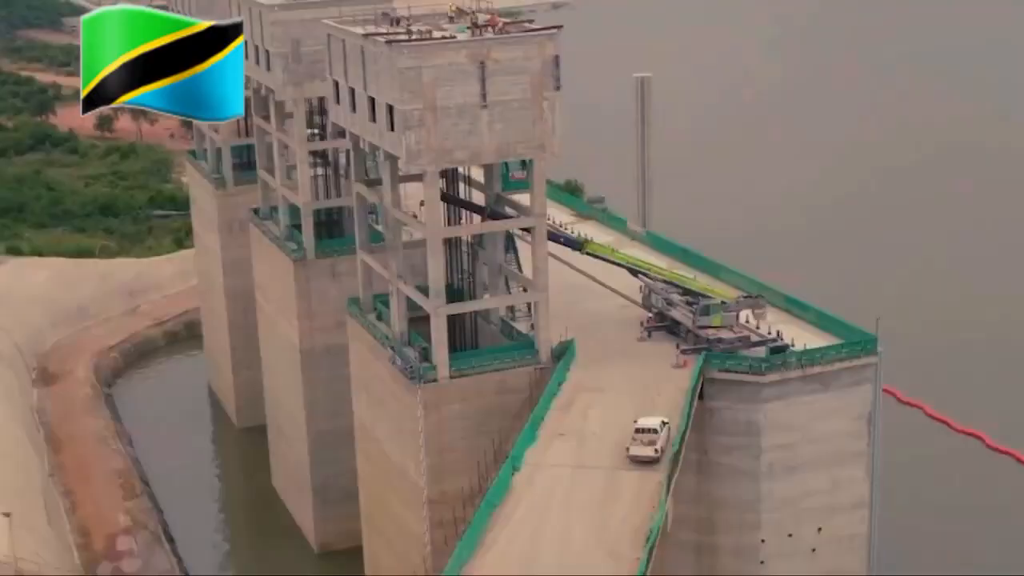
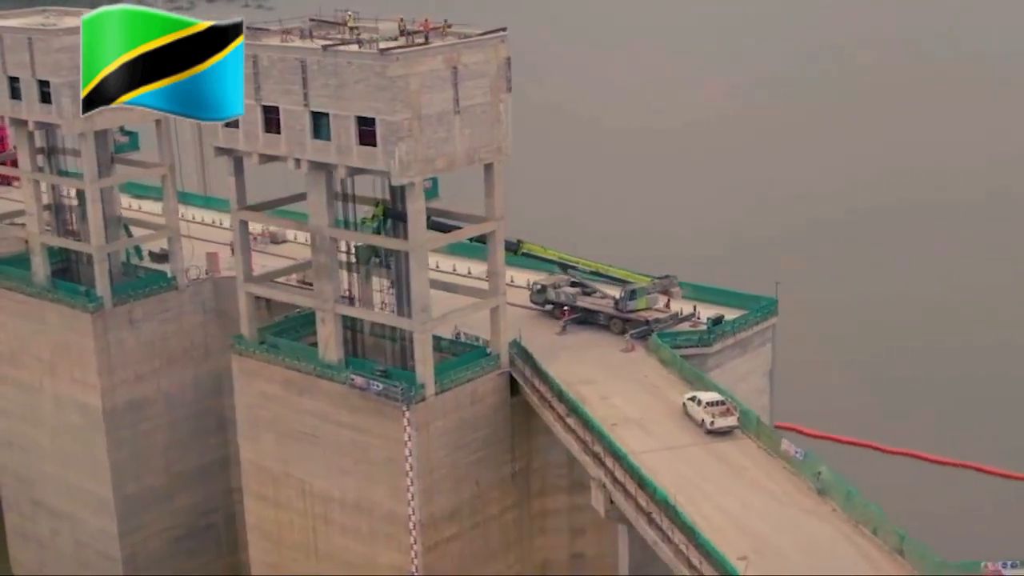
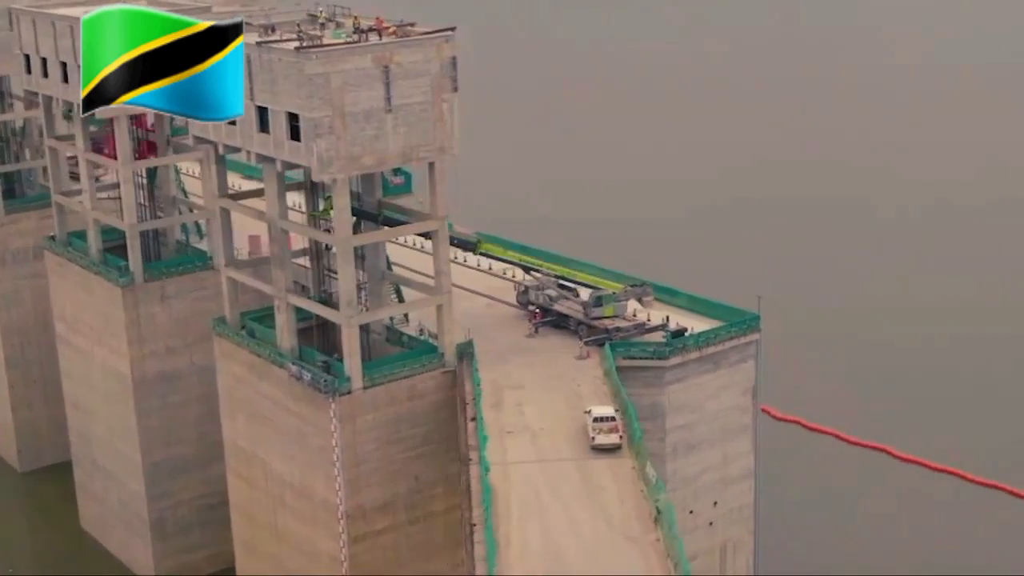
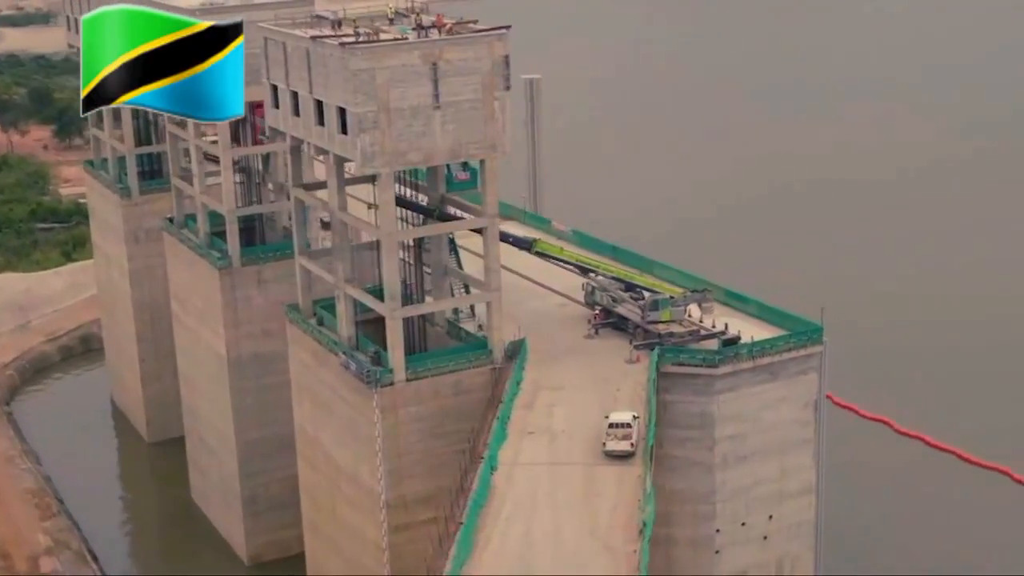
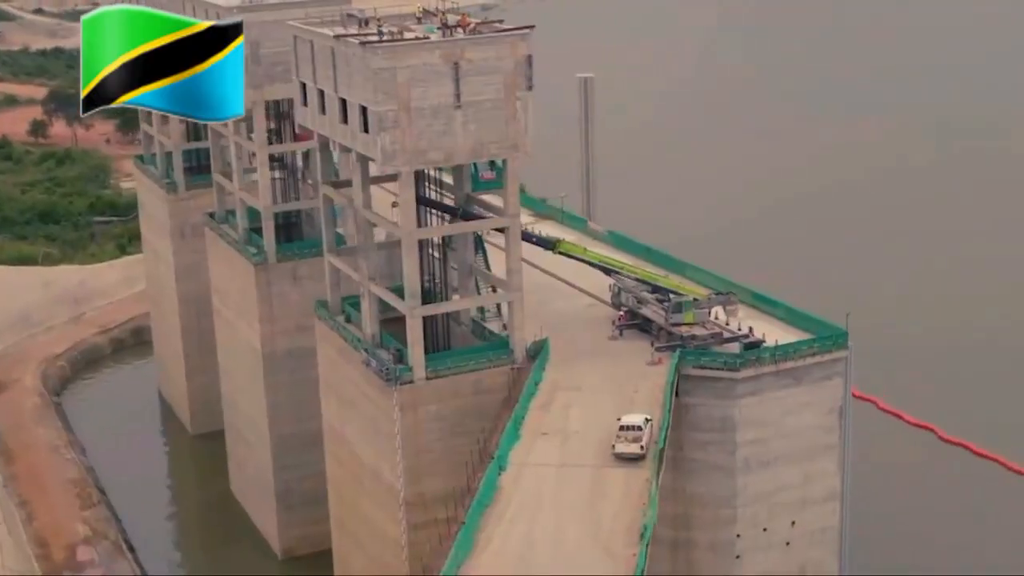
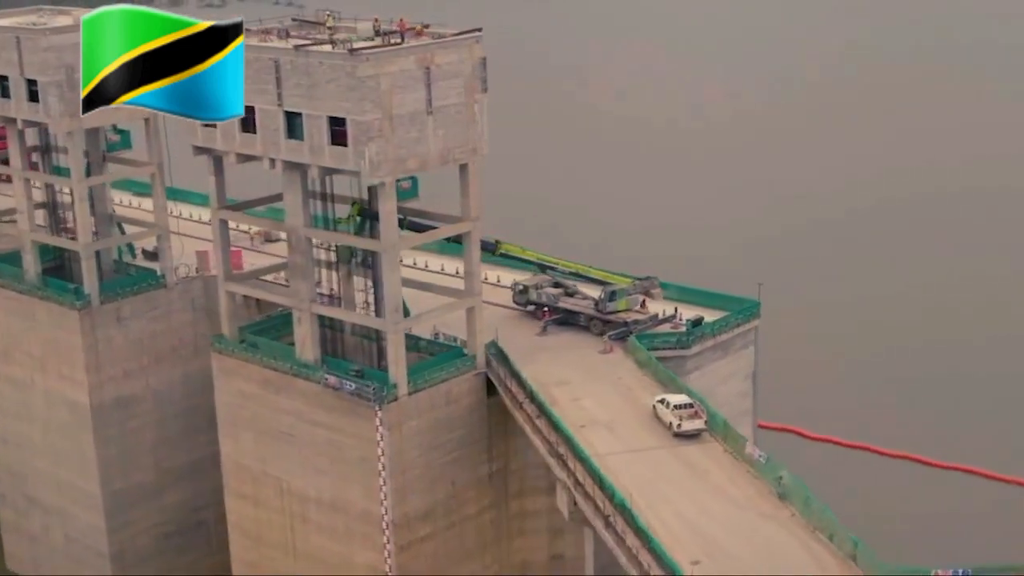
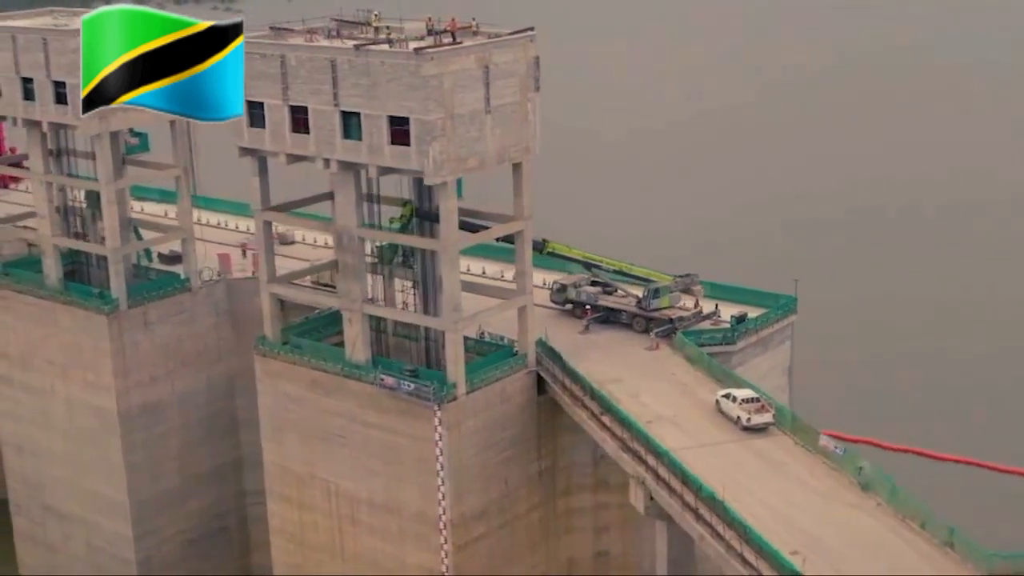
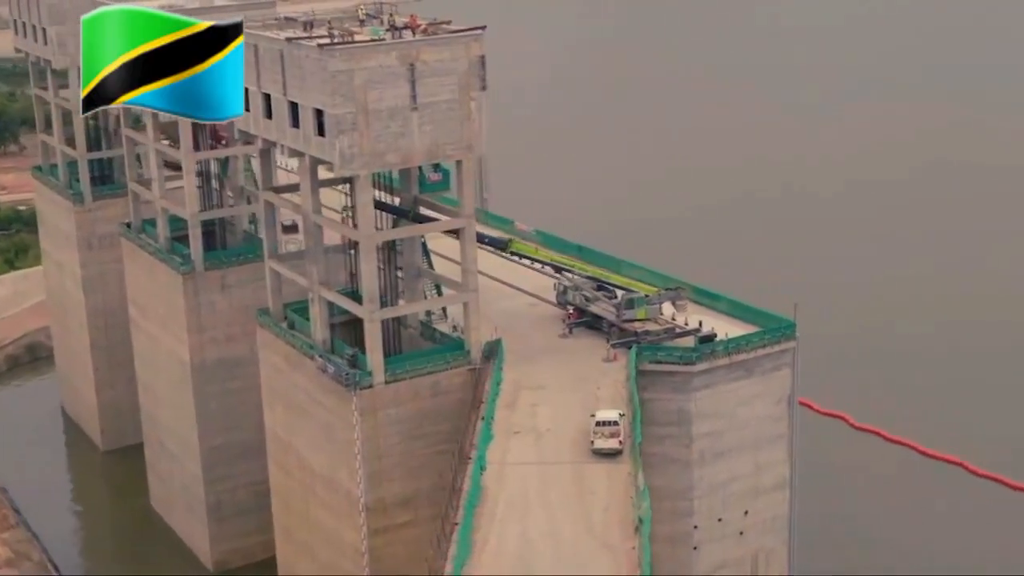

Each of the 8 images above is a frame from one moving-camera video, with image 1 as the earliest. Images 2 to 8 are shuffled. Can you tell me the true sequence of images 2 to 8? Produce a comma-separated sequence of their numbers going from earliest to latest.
5, 4, 8, 3, 6, 2, 7
